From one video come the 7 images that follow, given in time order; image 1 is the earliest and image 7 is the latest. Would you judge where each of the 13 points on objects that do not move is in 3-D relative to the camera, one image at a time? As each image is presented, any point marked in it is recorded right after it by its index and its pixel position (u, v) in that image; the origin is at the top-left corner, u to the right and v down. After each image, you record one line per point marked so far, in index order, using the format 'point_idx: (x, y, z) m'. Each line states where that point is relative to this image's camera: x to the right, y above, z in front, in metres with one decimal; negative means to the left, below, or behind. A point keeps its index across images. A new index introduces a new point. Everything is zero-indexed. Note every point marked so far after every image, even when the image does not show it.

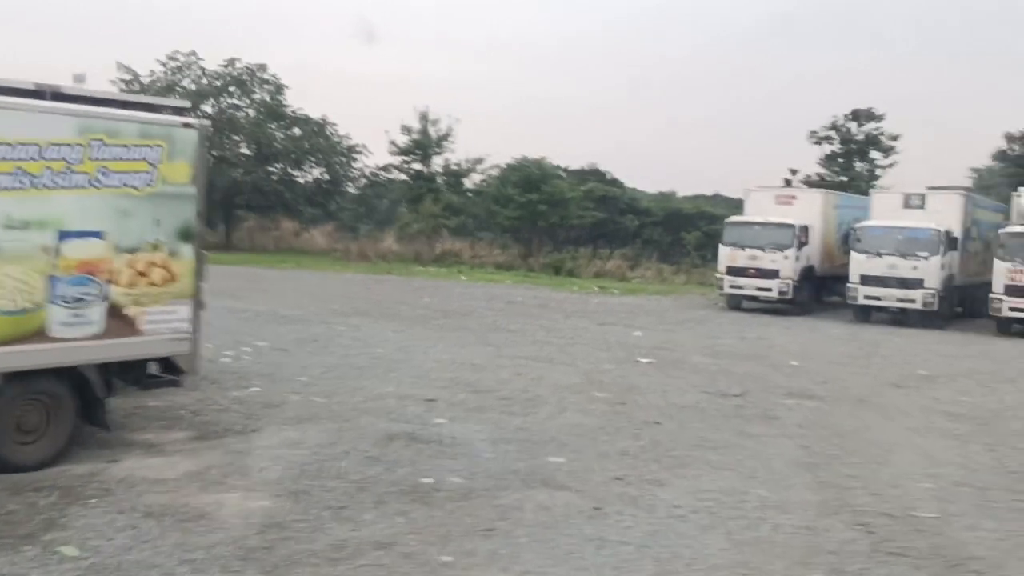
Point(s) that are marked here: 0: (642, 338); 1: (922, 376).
0: (+2.7, -1.0, +18.9) m
1: (+6.7, -1.5, +14.9) m
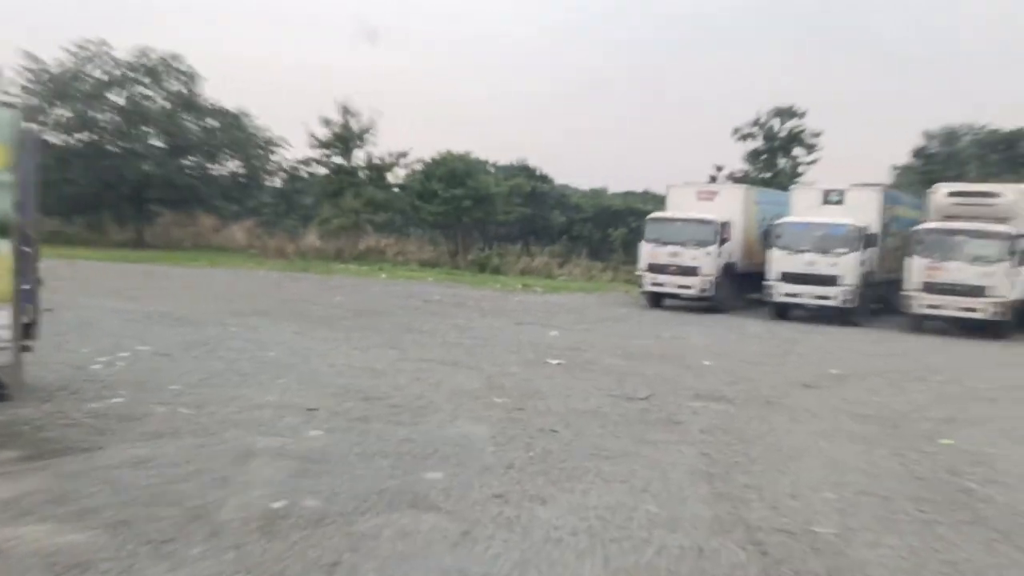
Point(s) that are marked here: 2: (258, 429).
0: (+0.9, -1.0, +18.3) m
1: (+5.1, -1.4, +14.6) m
2: (-2.4, -1.3, +8.6) m
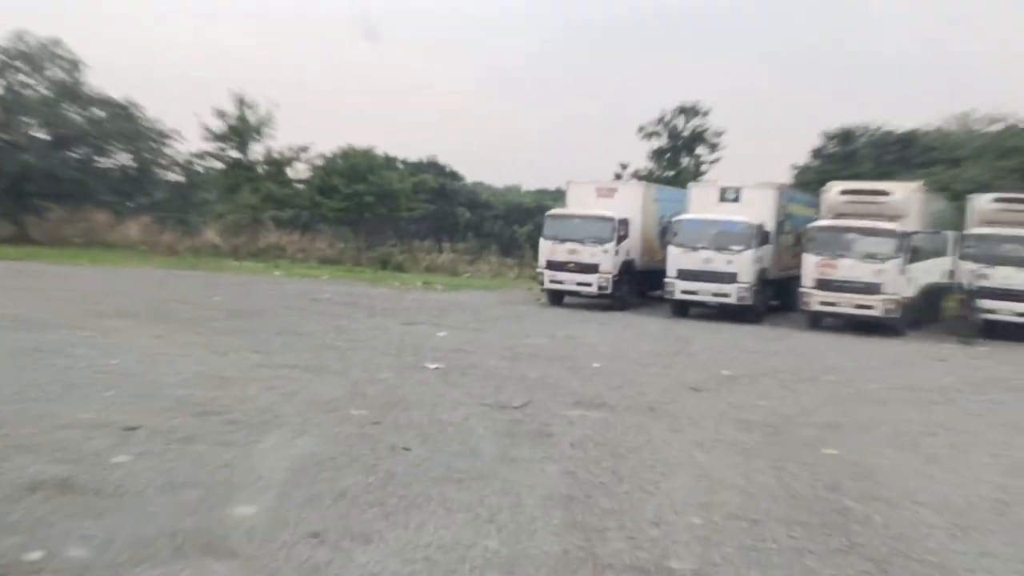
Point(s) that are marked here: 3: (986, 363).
0: (-1.3, -1.0, +17.4) m
1: (+3.3, -1.4, +14.1) m
2: (-3.7, -1.4, +7.4) m
3: (+9.4, -1.5, +18.0) m
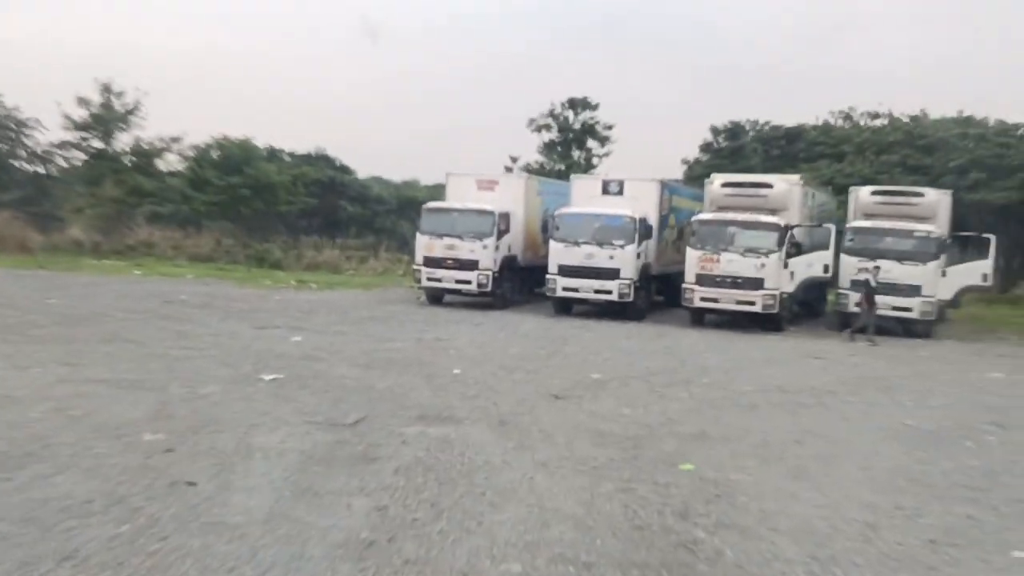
0: (-3.8, -1.0, +15.9) m
1: (+1.1, -1.4, +13.2) m
2: (-5.1, -1.4, +5.8) m
3: (+6.8, -1.4, +17.7) m
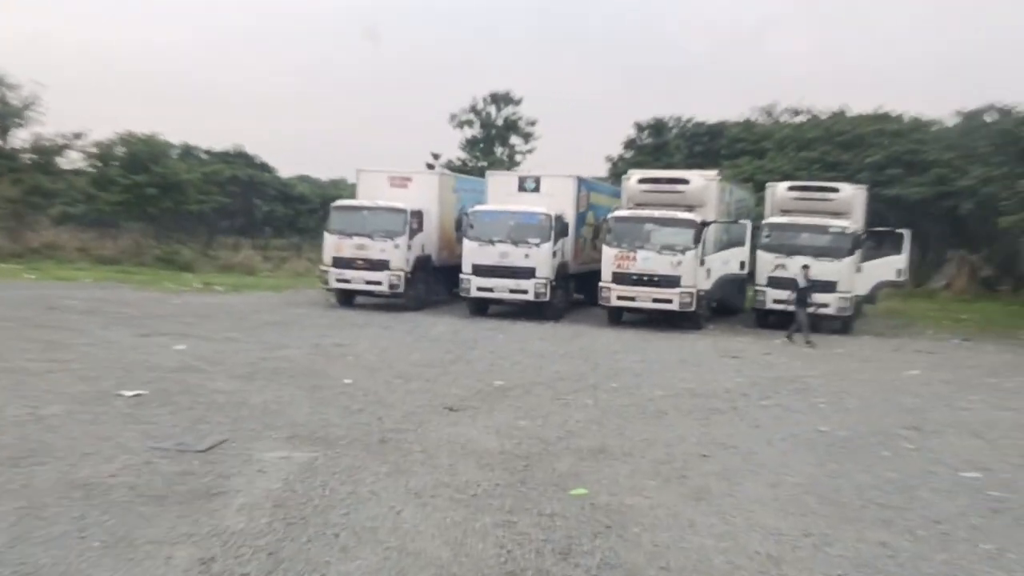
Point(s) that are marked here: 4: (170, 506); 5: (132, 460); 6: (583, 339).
0: (-5.4, -1.1, +14.7) m
1: (-0.3, -1.4, +12.3) m
2: (-5.9, -1.5, +4.4) m
3: (+5.0, -1.3, +17.2) m
4: (-2.5, -1.6, +6.7) m
5: (-3.3, -1.5, +7.9) m
6: (+1.5, -1.1, +19.1) m
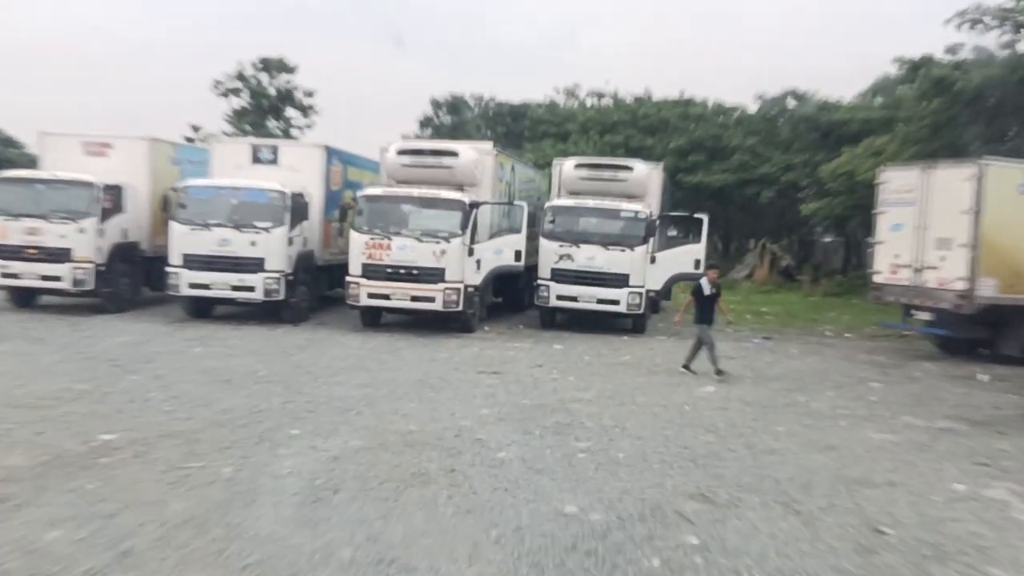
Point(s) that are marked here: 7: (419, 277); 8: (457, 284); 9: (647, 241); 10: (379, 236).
0: (-9.2, -1.1, +9.1) m
1: (-3.7, -1.4, +7.7) m
2: (-7.8, -1.7, -1.0) m
3: (+0.6, -1.3, +13.6) m
4: (-4.8, -1.7, +1.8) m
5: (-5.8, -1.6, +2.9) m
6: (-3.3, -1.0, +14.8) m
7: (-1.8, +0.2, +17.4) m
8: (-1.0, +0.1, +17.4) m
9: (+2.8, +1.0, +18.9) m
10: (-2.5, +1.0, +17.3) m
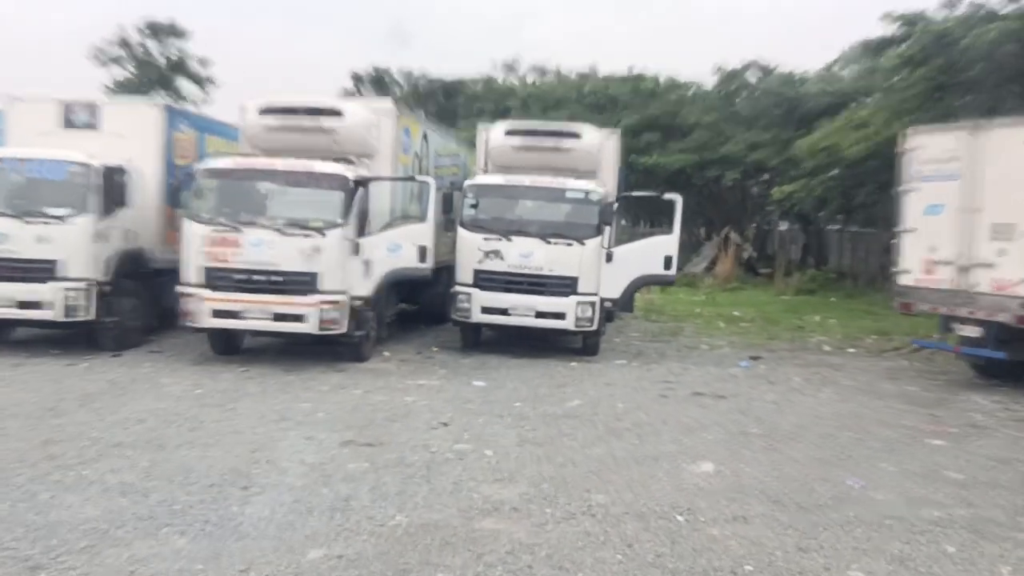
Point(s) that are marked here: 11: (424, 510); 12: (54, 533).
0: (-10.0, -1.4, +3.7) m
1: (-4.4, -1.7, +2.7) m
2: (-8.0, -2.1, -6.3) m
3: (-0.5, -1.5, +8.7) m
4: (-5.2, -2.0, -3.3) m
5: (-6.2, -1.9, -2.3) m
6: (-4.4, -1.3, +9.7) m
7: (-3.1, 0.0, +12.4) m
8: (-2.4, -0.1, +12.5) m
9: (+1.4, +0.9, +14.2) m
10: (-3.8, +0.8, +12.3) m
11: (-0.6, -1.6, +6.6) m
12: (-2.9, -1.6, +5.9) m
